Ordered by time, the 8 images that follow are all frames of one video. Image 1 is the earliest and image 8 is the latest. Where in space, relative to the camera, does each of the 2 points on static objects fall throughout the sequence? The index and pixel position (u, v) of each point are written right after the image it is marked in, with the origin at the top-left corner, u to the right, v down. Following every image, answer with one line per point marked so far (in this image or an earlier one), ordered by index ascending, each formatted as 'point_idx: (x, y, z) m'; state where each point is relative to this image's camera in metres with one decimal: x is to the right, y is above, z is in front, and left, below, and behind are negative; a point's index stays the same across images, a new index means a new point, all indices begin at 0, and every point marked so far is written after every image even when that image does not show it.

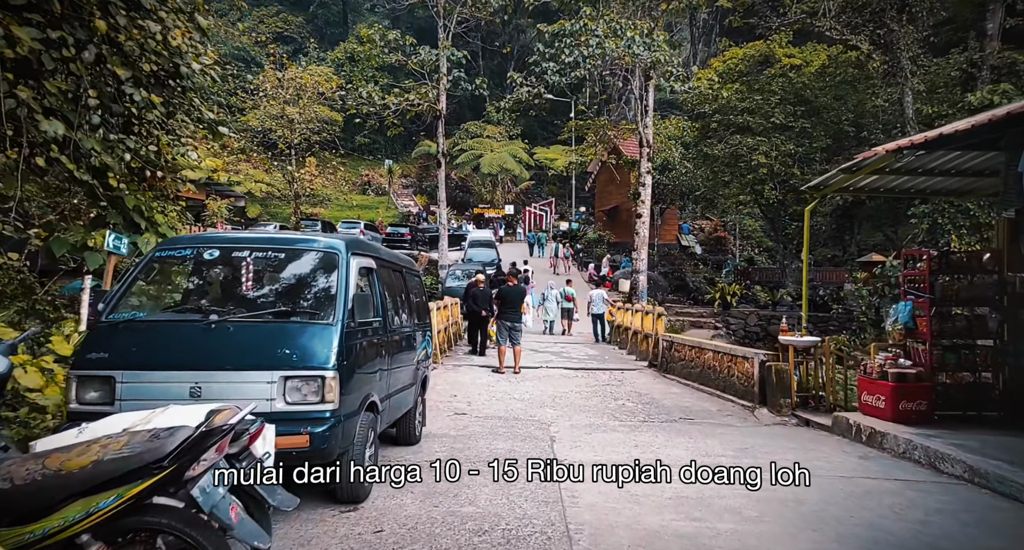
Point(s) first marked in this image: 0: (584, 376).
0: (+0.8, -1.1, +8.7) m
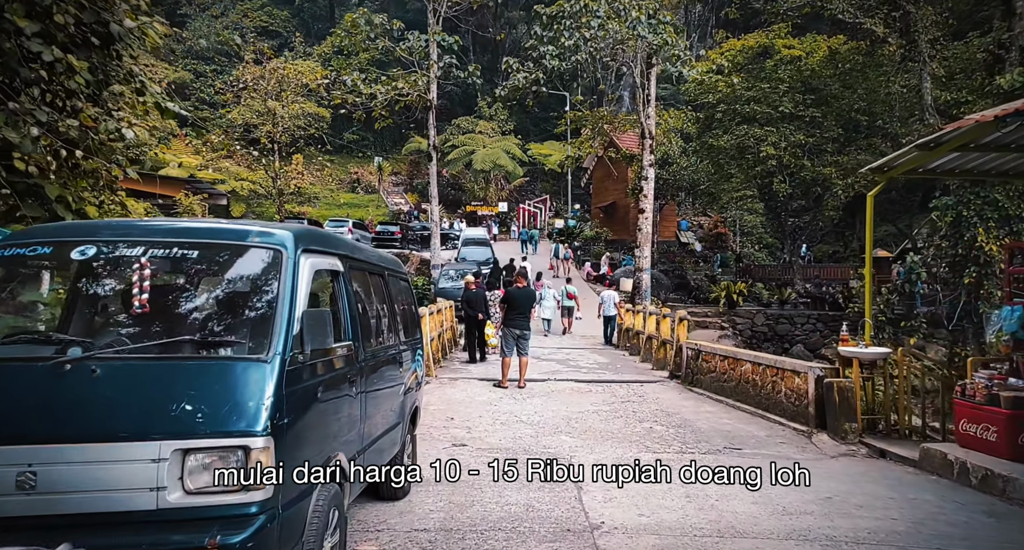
0: (+0.8, -1.1, +7.6) m
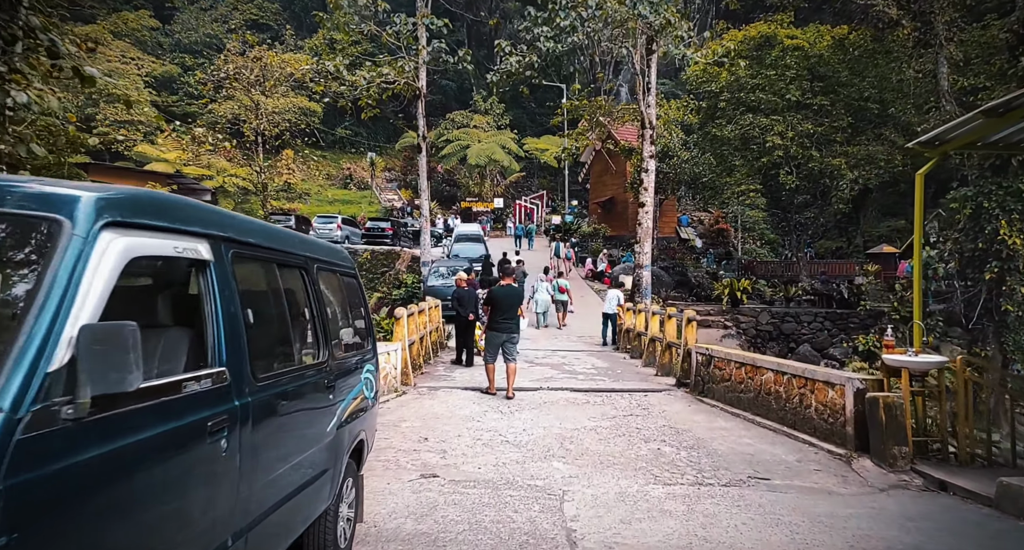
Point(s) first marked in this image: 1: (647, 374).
0: (+0.7, -1.0, +6.7) m
1: (+1.5, -1.1, +9.0) m
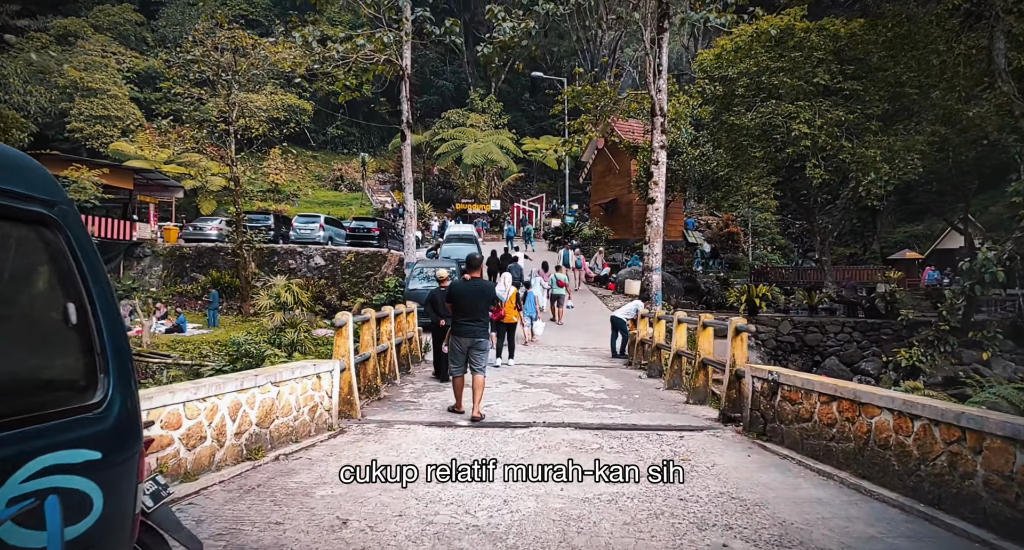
0: (+0.6, -1.0, +4.7) m
1: (+1.4, -1.1, +7.0) m
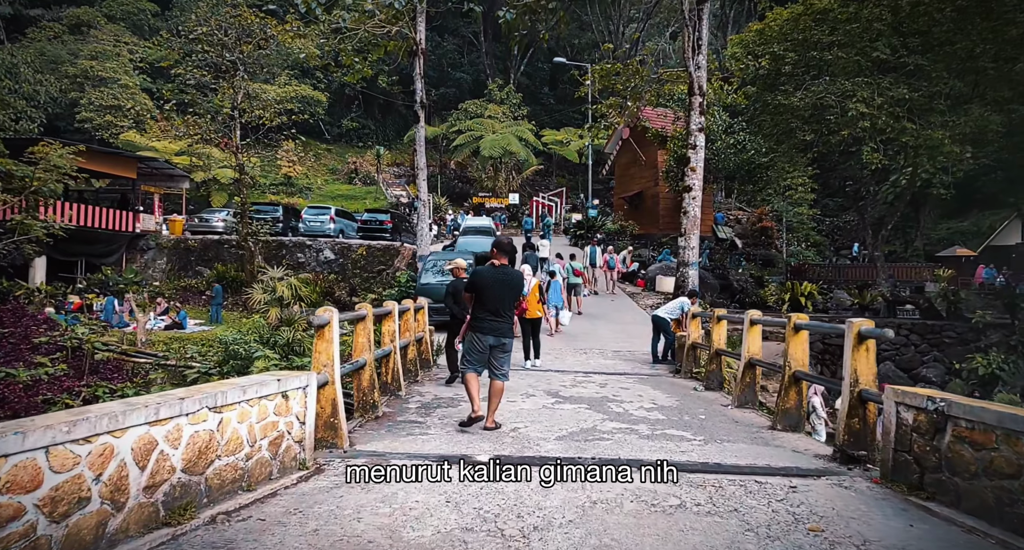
0: (+0.8, -0.9, +3.3) m
1: (+1.6, -1.0, +5.5) m
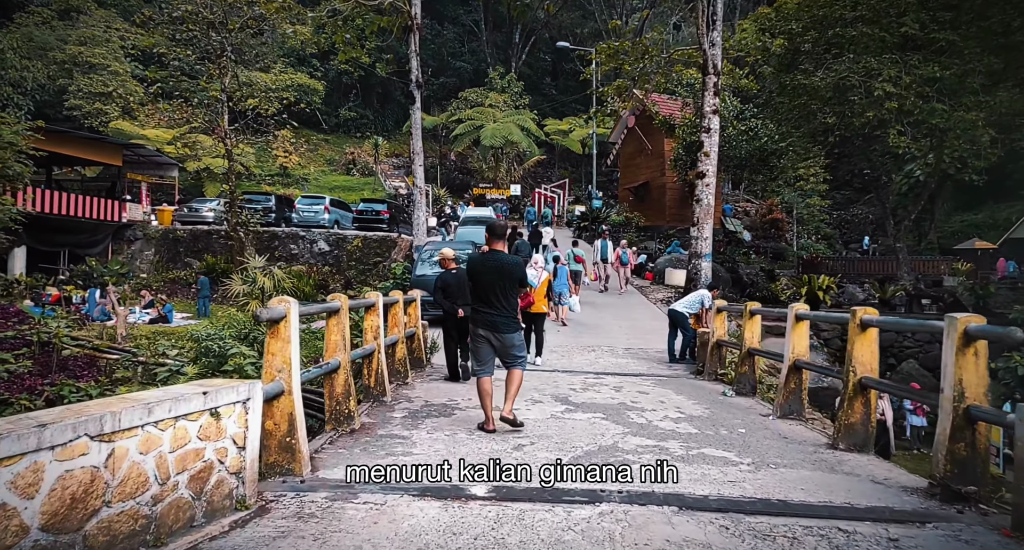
0: (+0.8, -0.9, +2.4) m
1: (+1.6, -0.9, +4.6) m
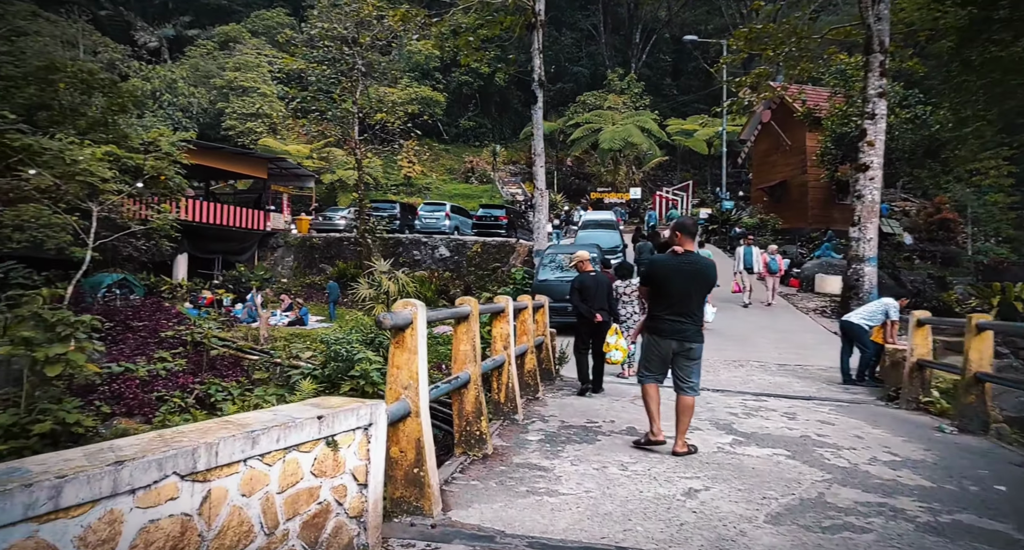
0: (+1.2, -0.9, +1.3) m
1: (+2.4, -0.9, +3.4) m
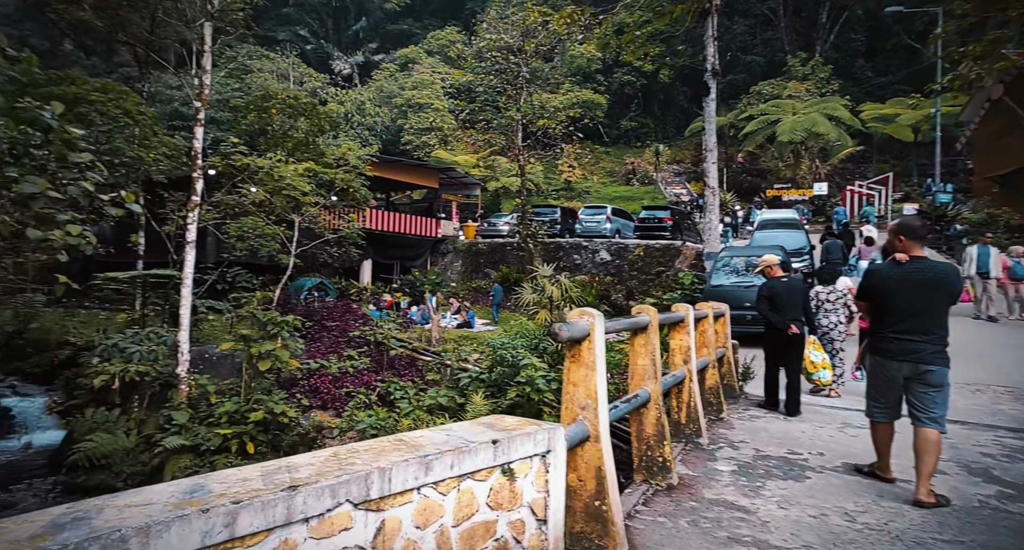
0: (+1.6, -0.9, +0.2) m
1: (+3.1, -1.0, +2.0) m
